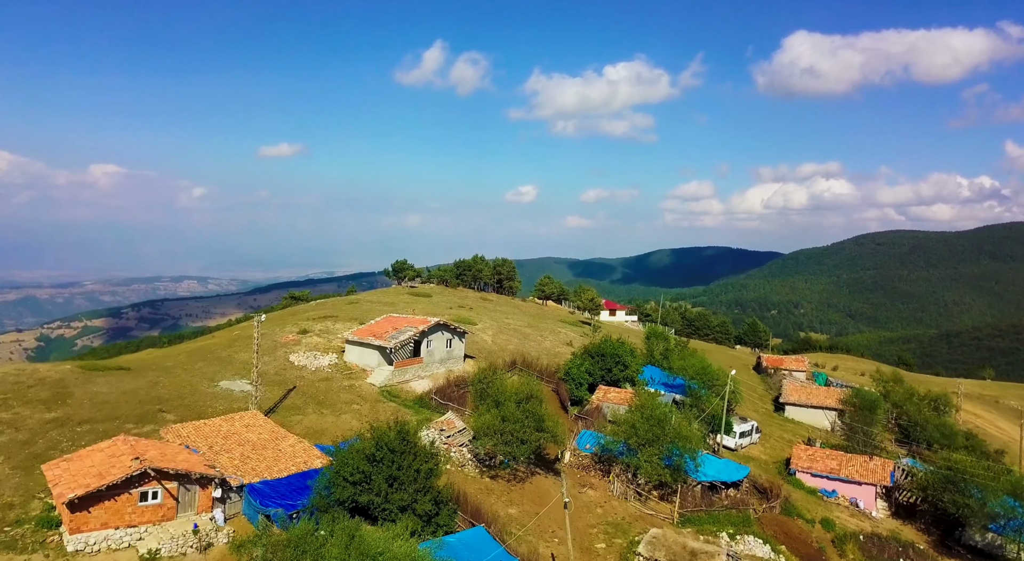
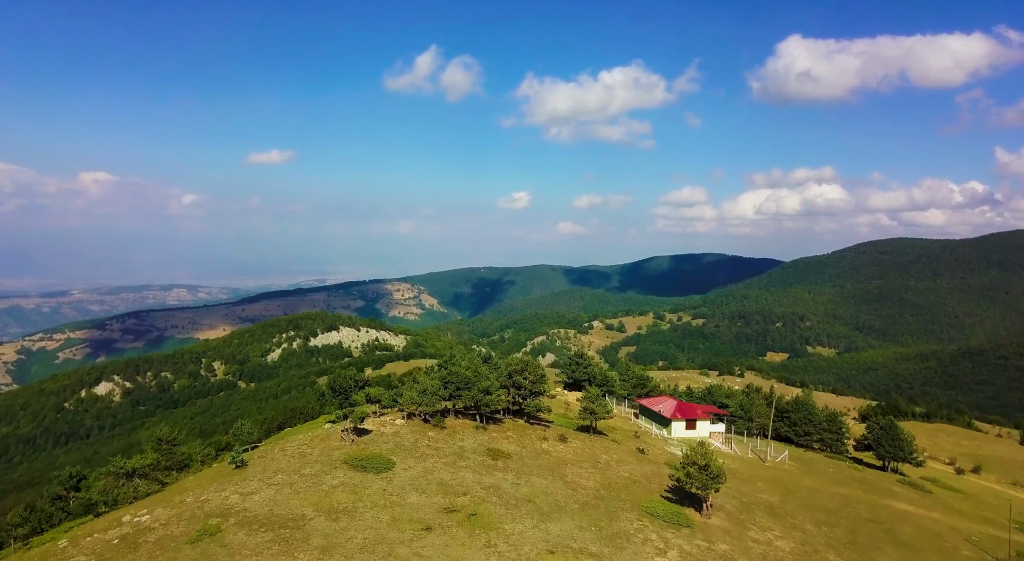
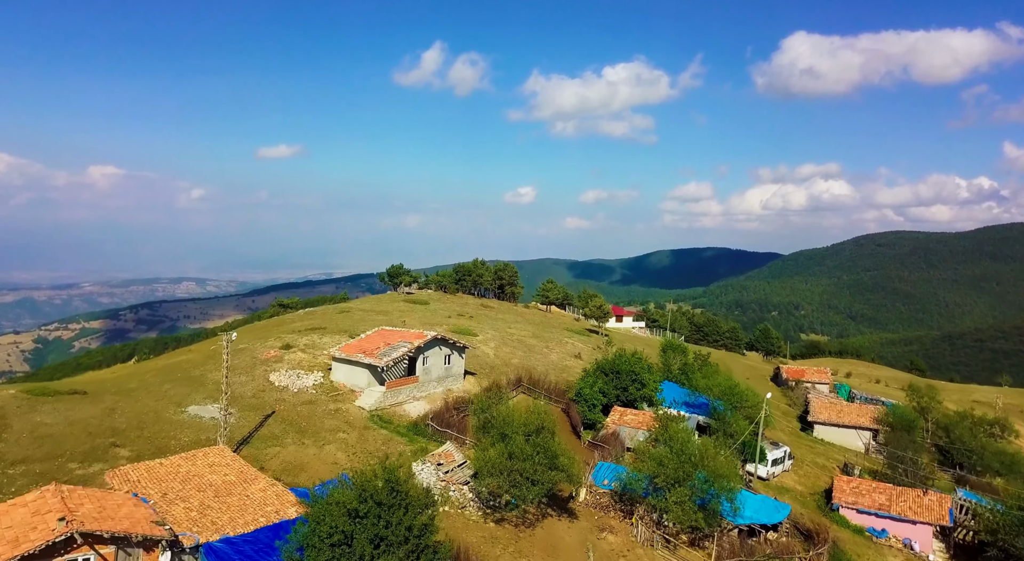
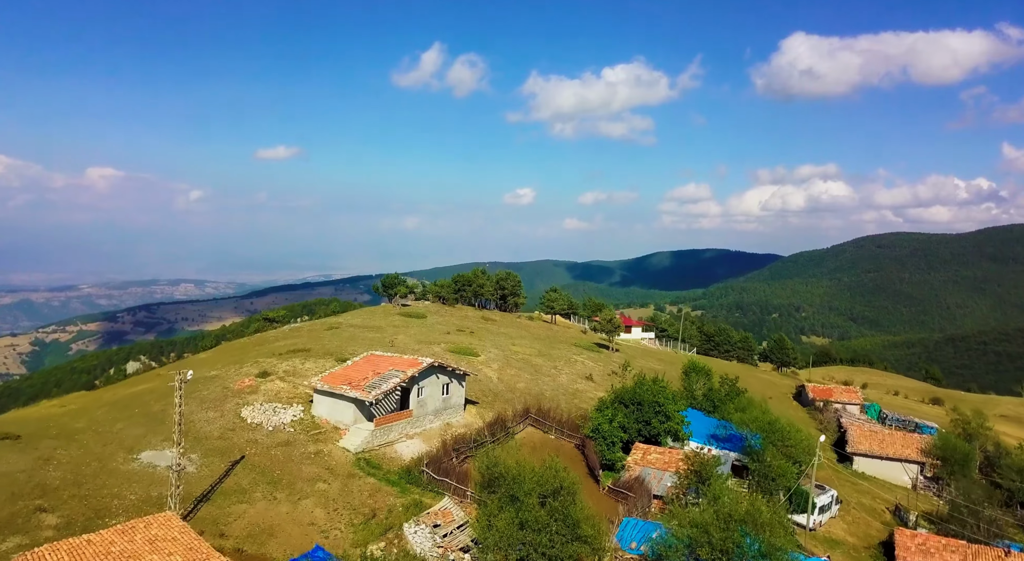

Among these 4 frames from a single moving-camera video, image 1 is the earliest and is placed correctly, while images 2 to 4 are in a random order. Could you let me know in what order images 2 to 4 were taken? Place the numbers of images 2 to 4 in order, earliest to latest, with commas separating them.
3, 4, 2
